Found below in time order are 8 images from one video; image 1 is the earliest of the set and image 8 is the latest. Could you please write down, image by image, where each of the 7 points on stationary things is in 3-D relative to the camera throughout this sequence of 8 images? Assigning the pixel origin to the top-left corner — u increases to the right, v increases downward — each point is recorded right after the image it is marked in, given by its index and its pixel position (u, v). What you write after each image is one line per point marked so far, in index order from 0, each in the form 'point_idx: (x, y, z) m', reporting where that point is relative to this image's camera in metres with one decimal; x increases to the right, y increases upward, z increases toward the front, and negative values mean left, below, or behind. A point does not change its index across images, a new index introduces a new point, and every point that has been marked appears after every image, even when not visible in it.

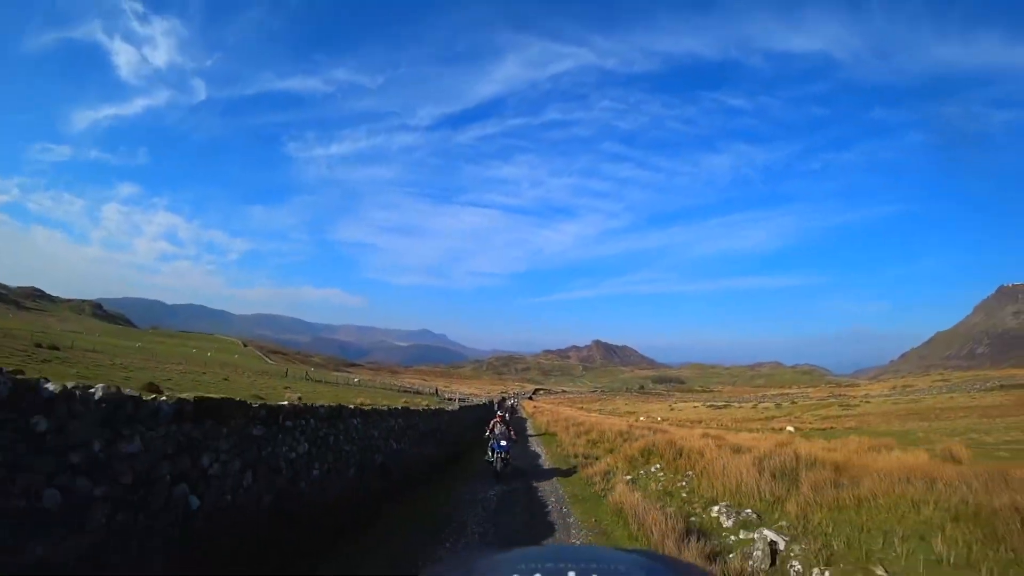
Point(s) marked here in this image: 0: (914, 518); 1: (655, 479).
0: (+5.5, -3.1, +7.6) m
1: (+3.1, -4.1, +12.0) m
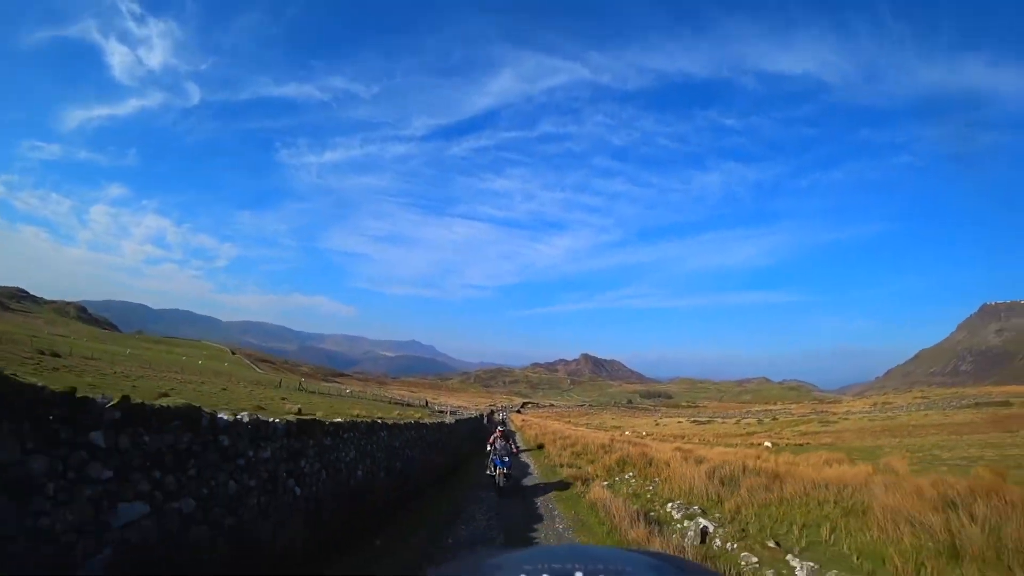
0: (+5.4, -4.0, +10.0) m
1: (+3.0, -5.0, +14.3) m
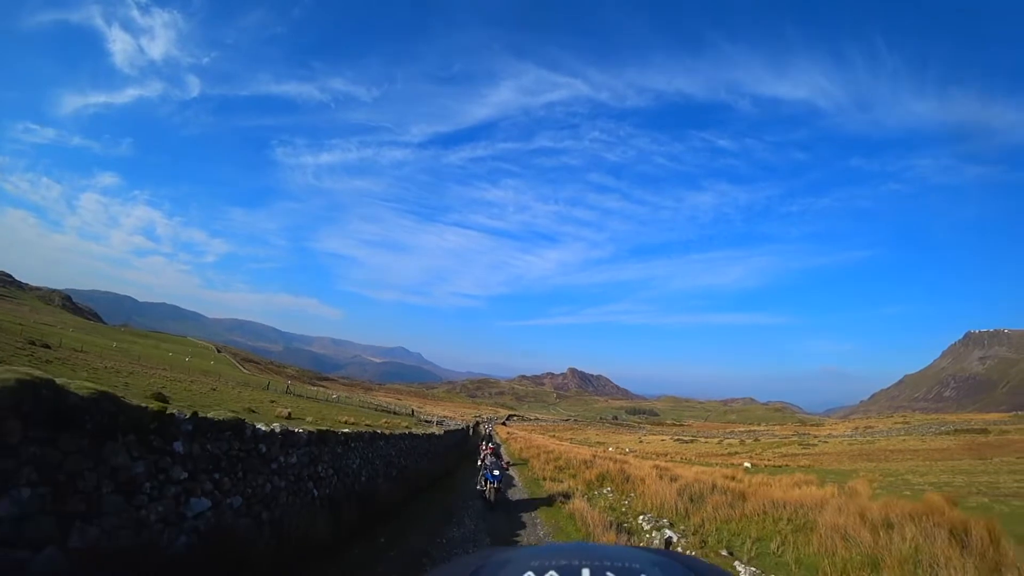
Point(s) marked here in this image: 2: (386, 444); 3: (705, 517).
0: (+5.2, -4.8, +11.2) m
1: (+2.6, -5.8, +15.5) m
2: (-3.2, -3.9, +13.9) m
3: (+4.2, -5.0, +12.2) m
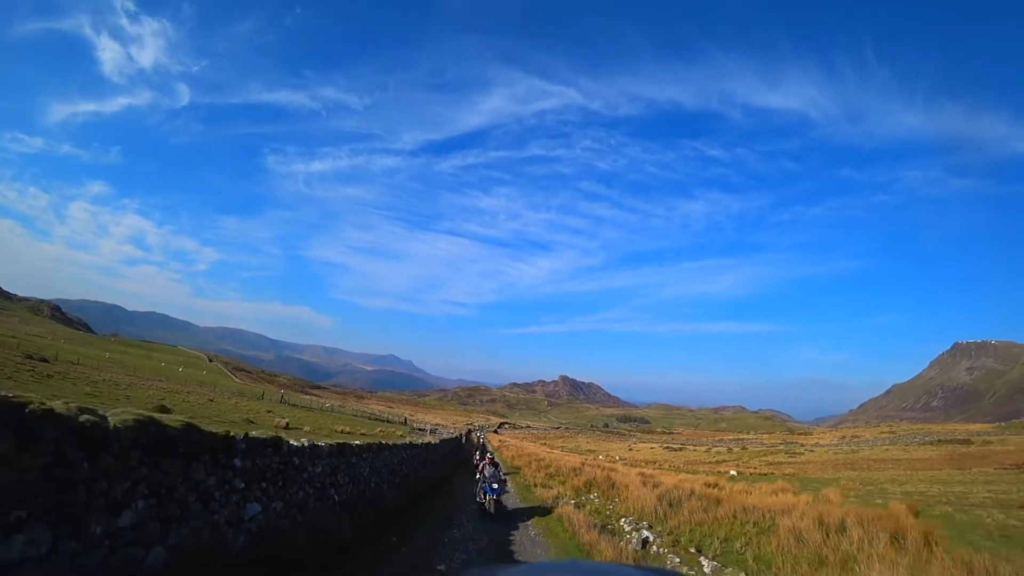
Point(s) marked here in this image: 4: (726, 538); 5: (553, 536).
0: (+5.1, -5.4, +12.5) m
1: (+2.4, -6.4, +16.7) m
2: (-3.3, -4.5, +15.1) m
3: (+4.1, -5.6, +13.5) m
4: (+4.5, -5.3, +11.9) m
5: (+1.0, -5.7, +12.8) m
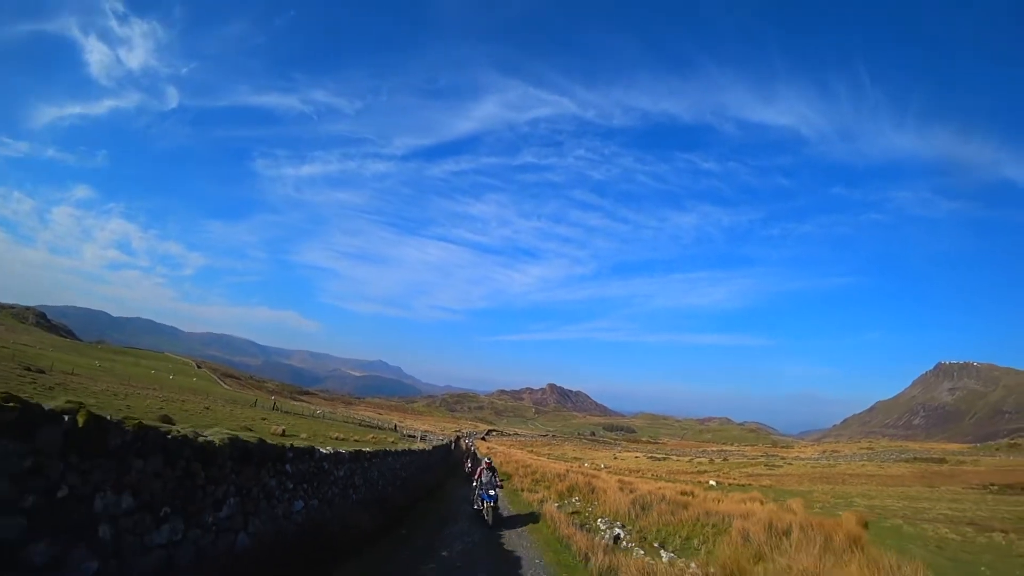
0: (+4.8, -6.2, +14.3) m
1: (+2.0, -7.2, +18.5) m
2: (-3.6, -5.1, +16.8) m
3: (+3.8, -6.4, +15.3) m
4: (+4.3, -6.0, +13.7) m
5: (+0.7, -6.4, +14.5) m
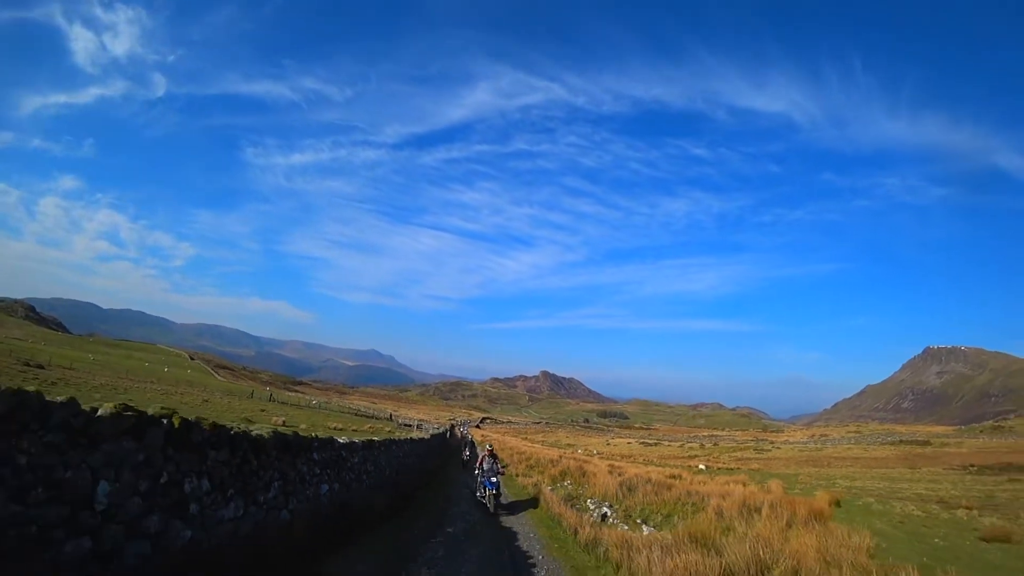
0: (+4.7, -6.1, +15.6) m
1: (+1.9, -7.1, +19.8) m
2: (-3.8, -5.1, +18.0) m
3: (+3.7, -6.3, +16.6) m
4: (+4.2, -6.0, +15.0) m
5: (+0.6, -6.4, +15.8) m
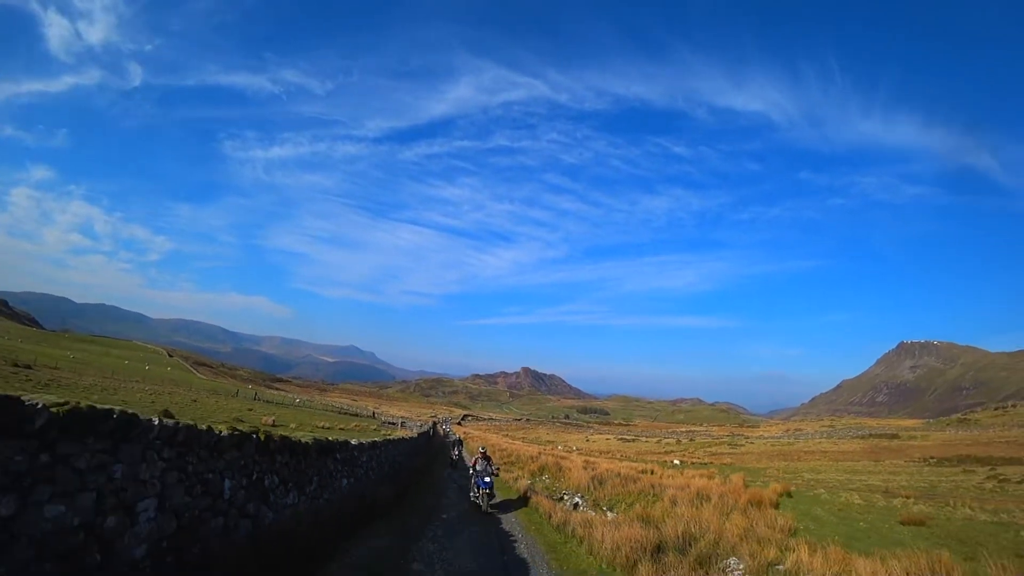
0: (+4.2, -6.7, +17.9) m
1: (+1.2, -7.6, +21.9) m
2: (-4.3, -5.6, +19.9) m
3: (+3.1, -6.8, +18.8) m
4: (+3.7, -6.6, +17.2) m
5: (+0.1, -6.9, +17.9) m
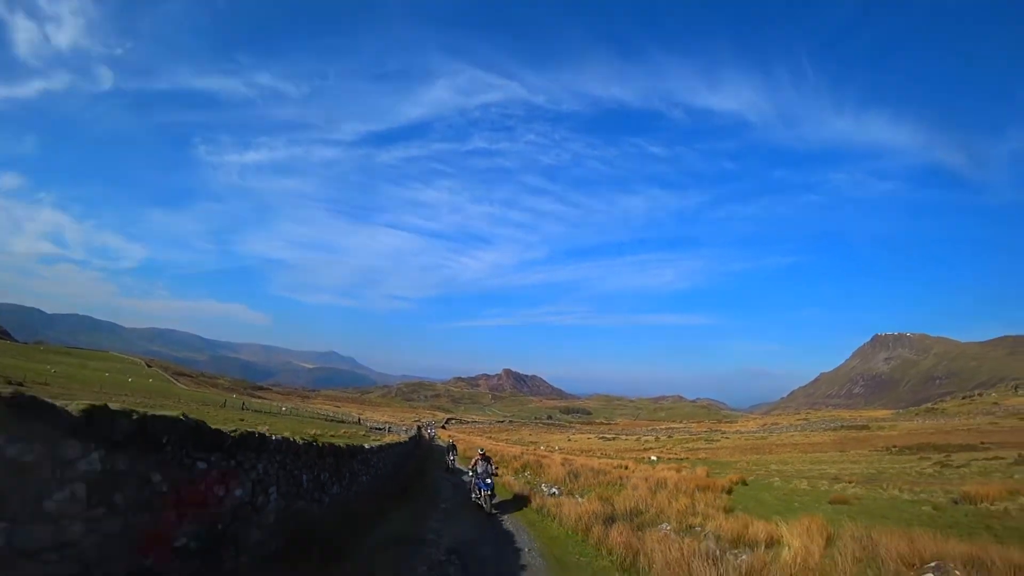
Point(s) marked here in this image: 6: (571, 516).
0: (+3.6, -7.4, +20.7) m
1: (+0.6, -8.3, +24.6) m
2: (-5.0, -6.5, +22.4) m
3: (+2.6, -7.6, +21.5) m
4: (+3.2, -7.3, +19.9) m
5: (-0.5, -7.7, +20.5) m
6: (+1.3, -5.1, +12.5) m
